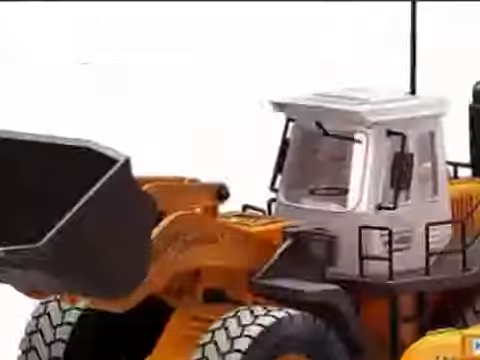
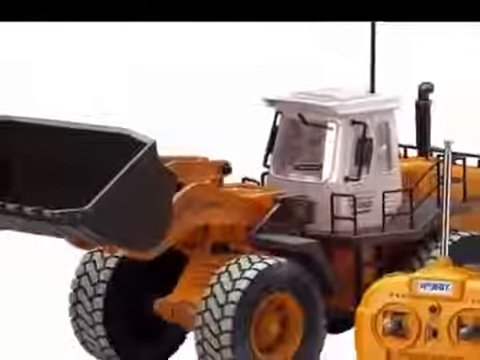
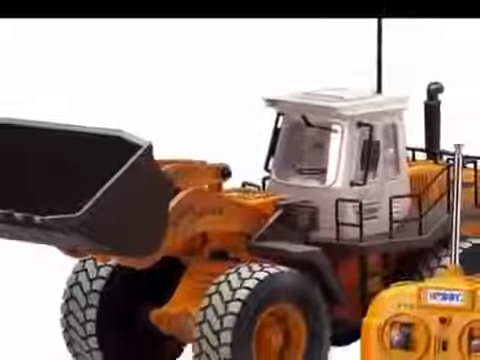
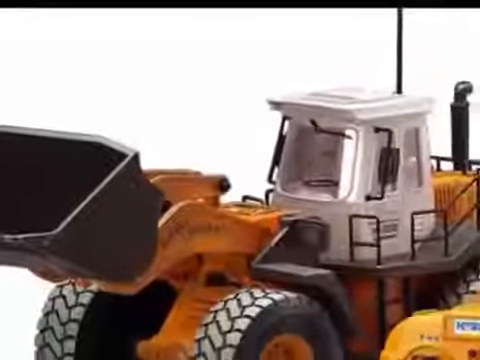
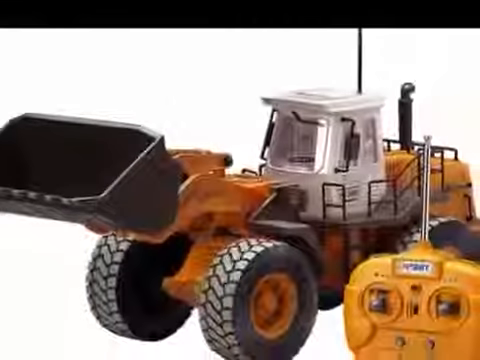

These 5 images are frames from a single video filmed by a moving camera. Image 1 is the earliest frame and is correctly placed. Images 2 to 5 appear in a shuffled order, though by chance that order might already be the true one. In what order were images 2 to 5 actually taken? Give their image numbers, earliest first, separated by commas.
4, 3, 2, 5
